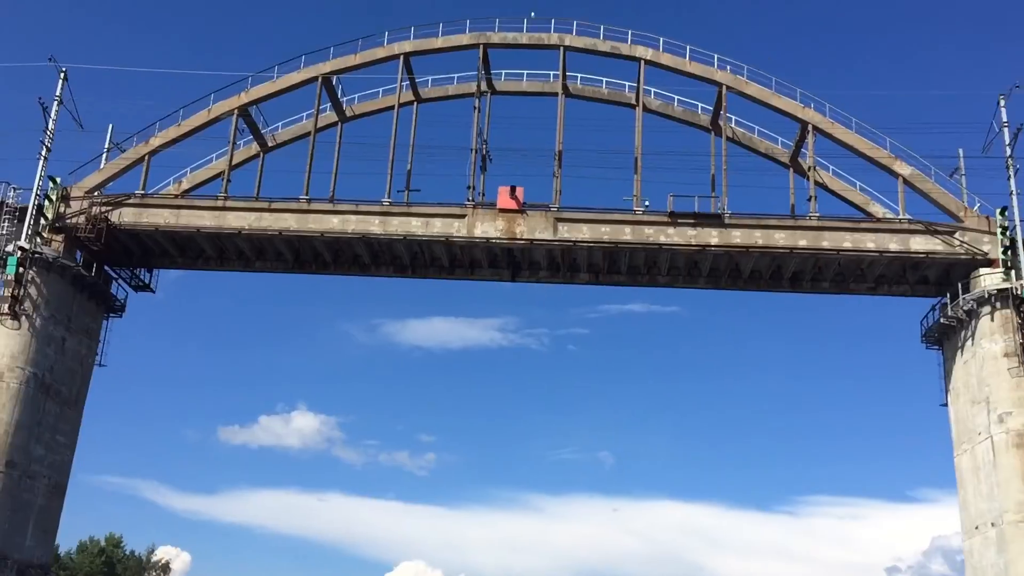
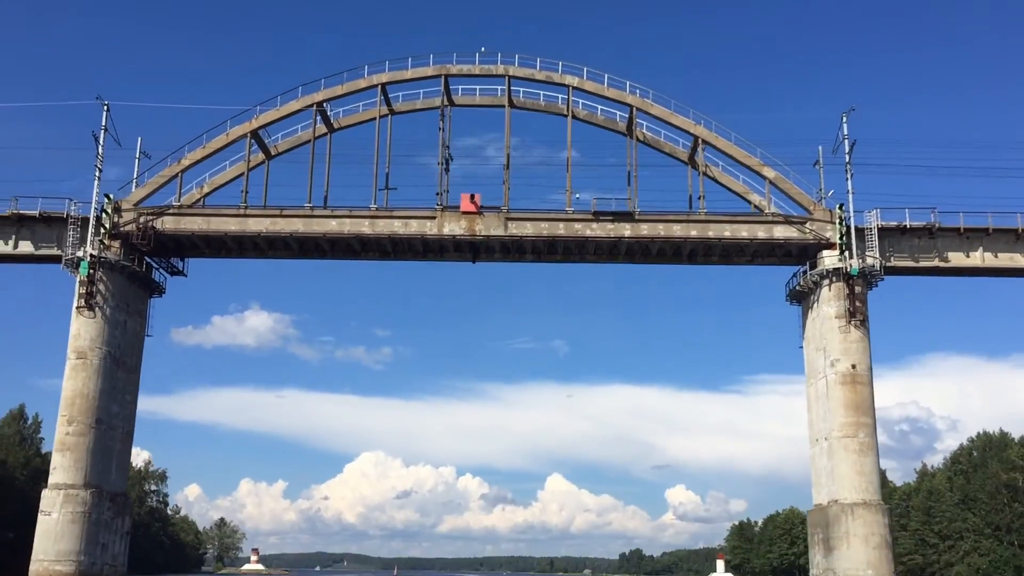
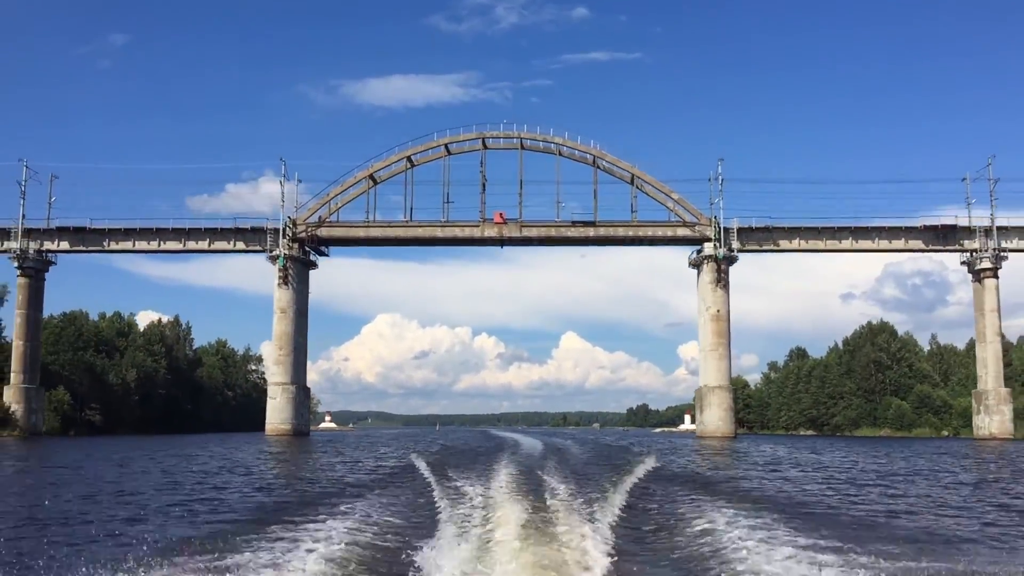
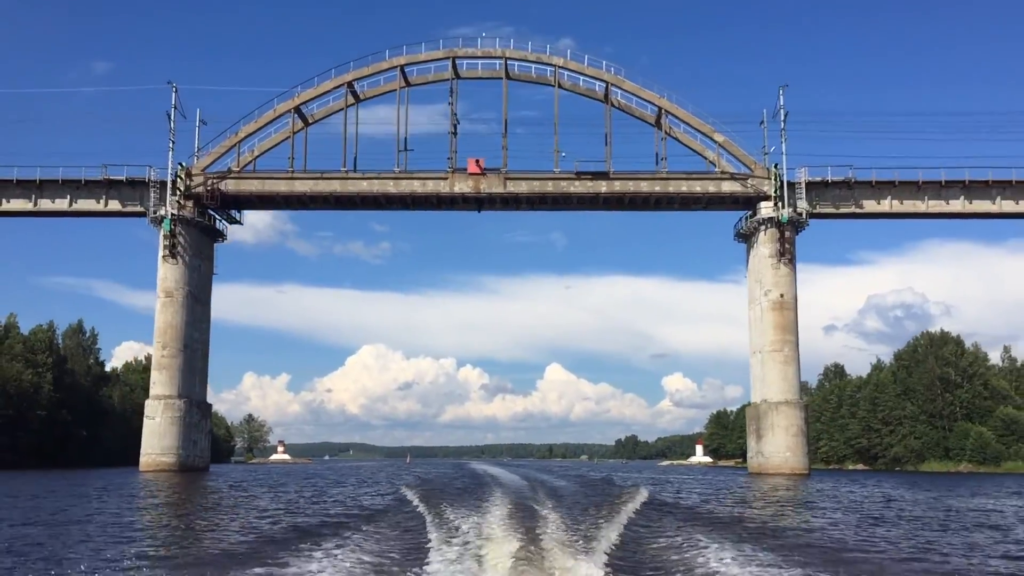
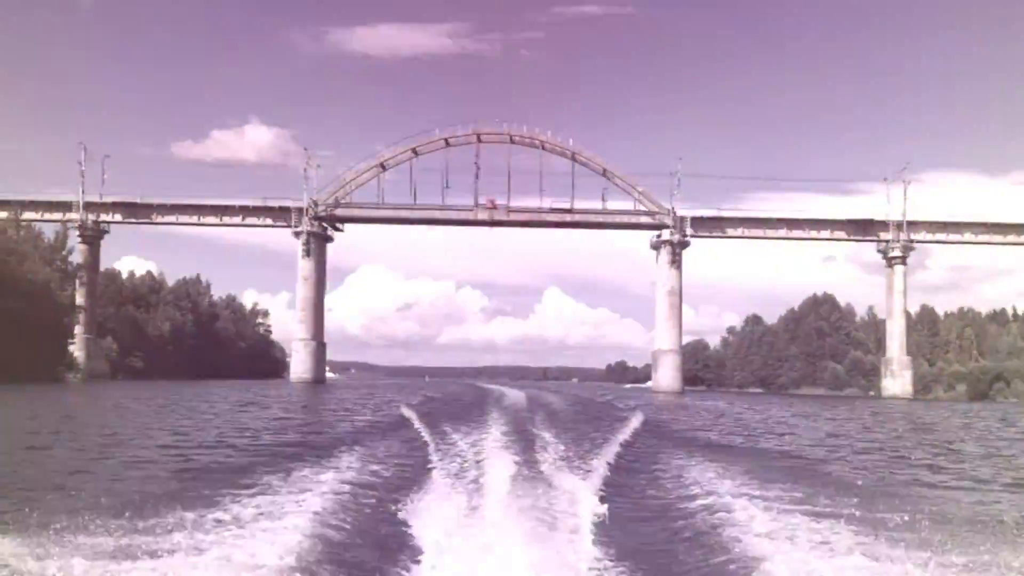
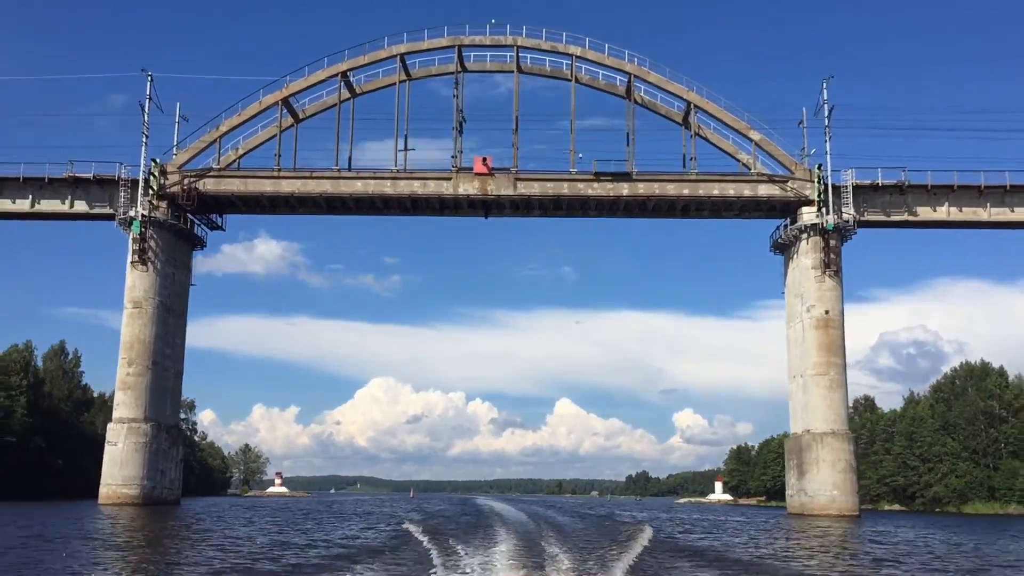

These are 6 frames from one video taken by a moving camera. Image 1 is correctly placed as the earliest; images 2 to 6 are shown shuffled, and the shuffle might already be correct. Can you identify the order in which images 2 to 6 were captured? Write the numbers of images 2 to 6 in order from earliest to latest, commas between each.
2, 6, 4, 3, 5
